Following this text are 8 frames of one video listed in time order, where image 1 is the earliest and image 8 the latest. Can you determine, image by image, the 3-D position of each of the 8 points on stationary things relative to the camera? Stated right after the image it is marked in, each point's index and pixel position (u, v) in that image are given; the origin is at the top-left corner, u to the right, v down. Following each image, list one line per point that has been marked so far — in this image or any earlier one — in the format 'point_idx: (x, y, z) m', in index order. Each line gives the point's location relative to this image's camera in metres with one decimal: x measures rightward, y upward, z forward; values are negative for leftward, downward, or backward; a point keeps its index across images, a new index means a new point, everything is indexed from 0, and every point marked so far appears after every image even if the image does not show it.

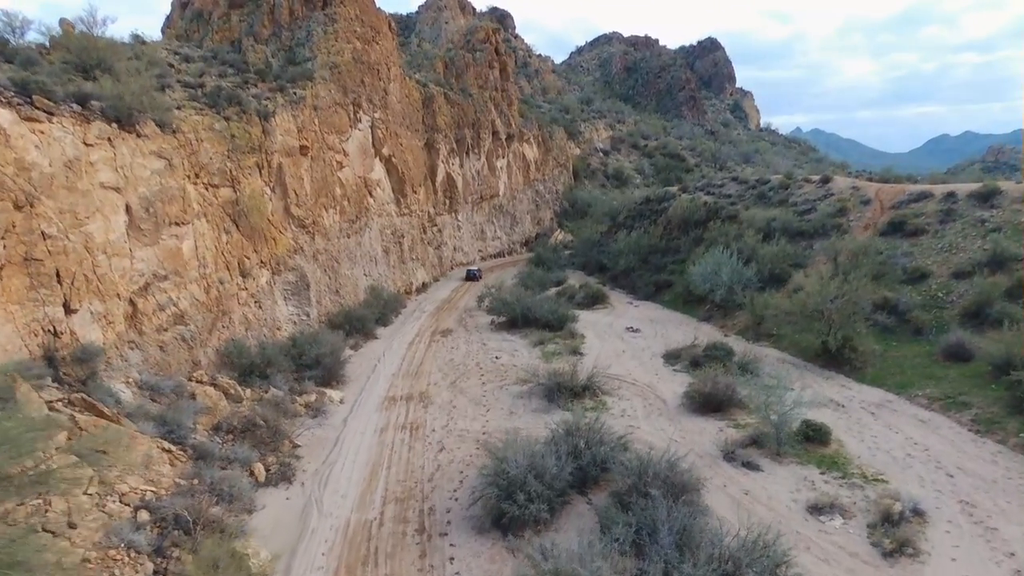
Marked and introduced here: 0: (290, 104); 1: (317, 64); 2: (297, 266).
0: (-5.4, +4.4, +15.3) m
1: (-5.2, +6.0, +16.9) m
2: (-5.1, +0.5, +14.9) m
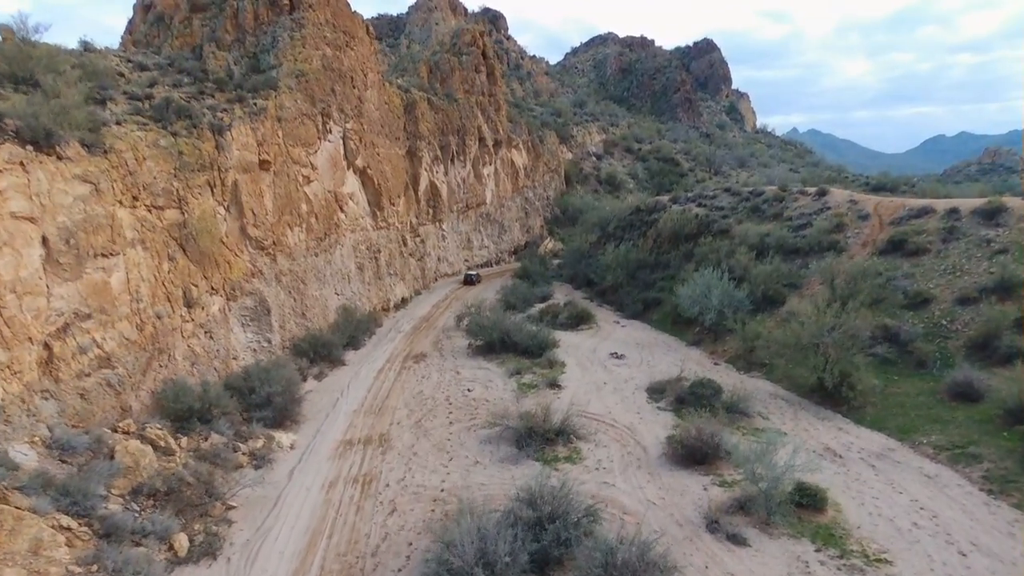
0: (-5.9, +3.9, +14.3) m
1: (-5.8, +5.4, +15.9) m
2: (-5.6, -0.1, +13.9) m
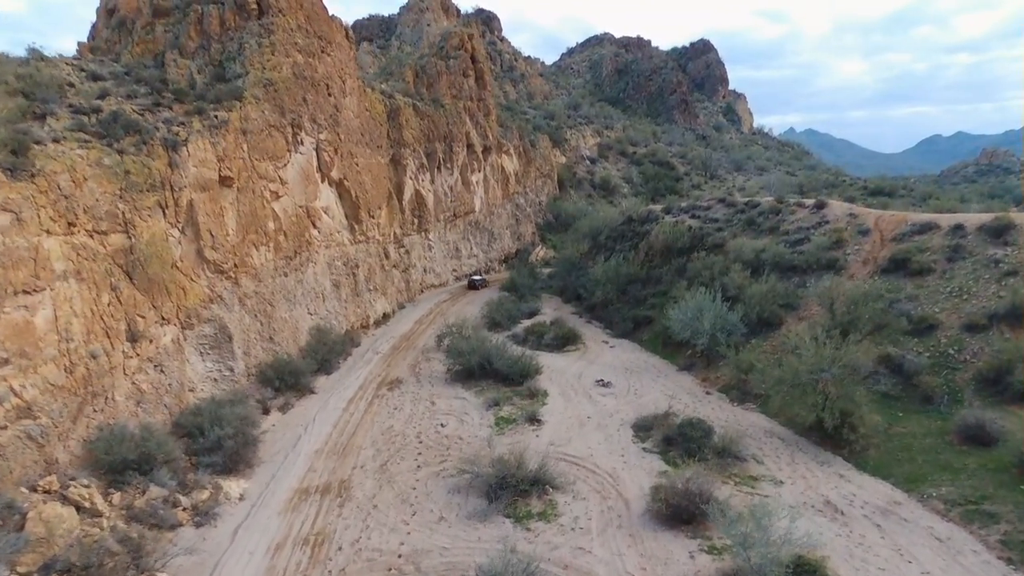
0: (-6.4, +3.3, +13.3) m
1: (-6.2, +4.9, +15.0) m
2: (-6.1, -0.6, +13.0) m
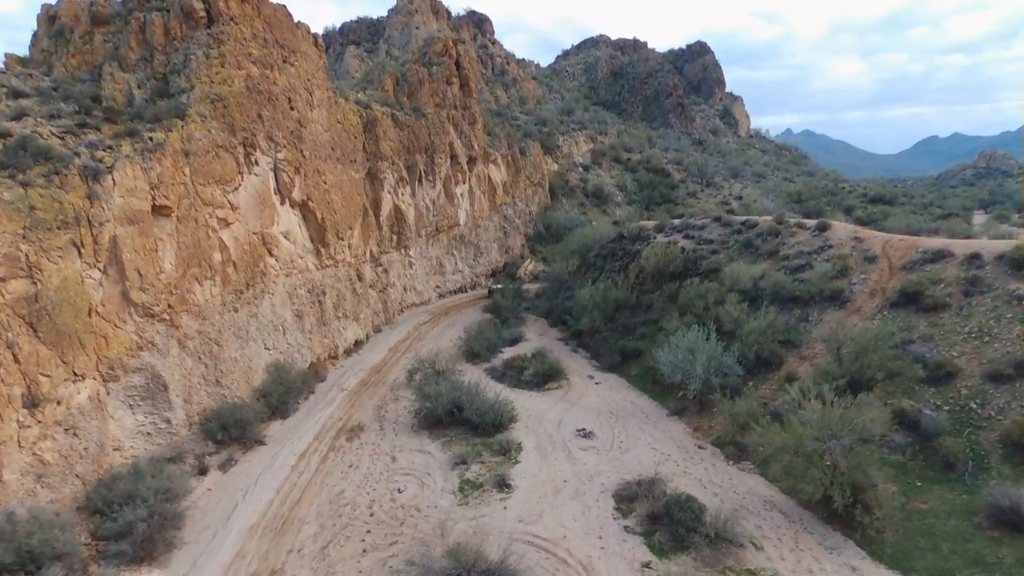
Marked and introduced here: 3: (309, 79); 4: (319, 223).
0: (-7.0, +2.5, +11.9) m
1: (-6.8, +4.1, +13.5) m
2: (-6.7, -1.4, +11.5) m
3: (-6.0, +6.2, +18.7) m
4: (-5.4, +1.8, +17.9) m
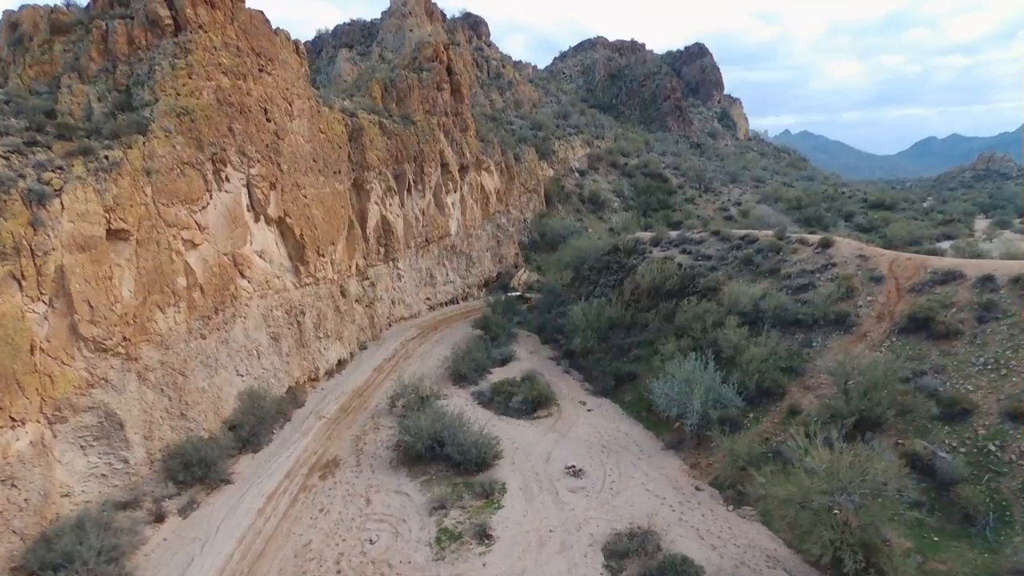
0: (-7.3, +2.0, +11.0) m
1: (-7.1, +3.5, +12.7) m
2: (-7.0, -1.9, +10.7) m
3: (-6.3, +5.6, +17.8) m
4: (-5.7, +1.3, +17.0) m
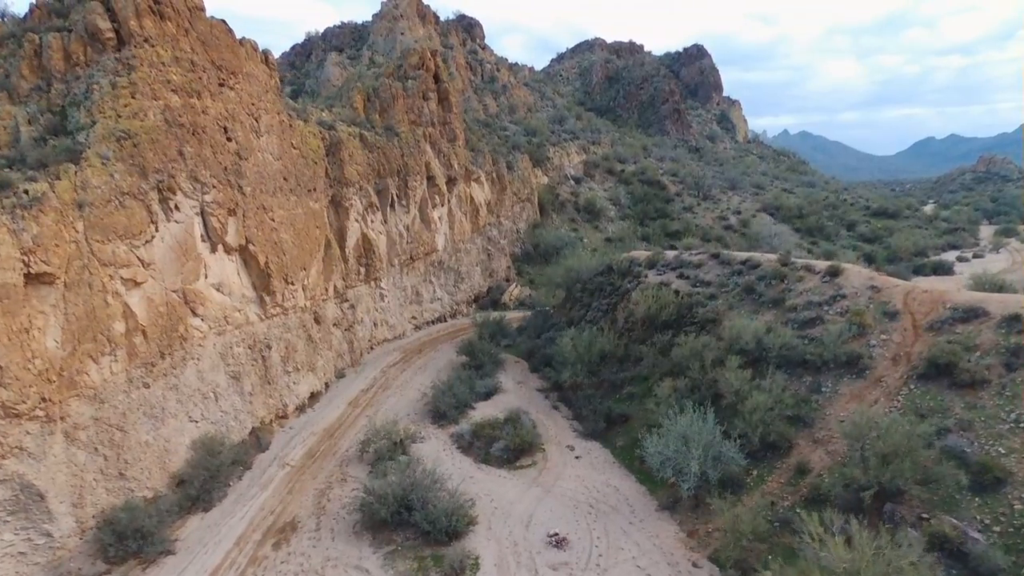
0: (-7.7, +1.2, +9.7) m
1: (-7.5, +2.7, +11.4) m
2: (-7.4, -2.7, +9.3) m
3: (-6.7, +4.8, +16.5) m
4: (-6.2, +0.5, +15.7) m
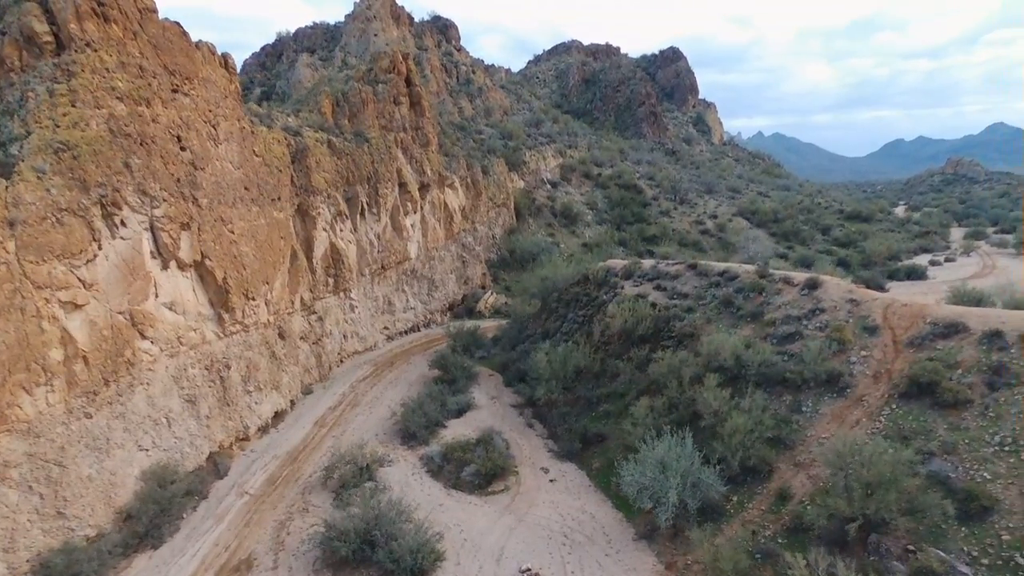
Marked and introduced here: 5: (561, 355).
0: (-8.2, +0.8, +8.9) m
1: (-8.1, +2.3, +10.5) m
2: (-7.8, -3.1, +8.5) m
3: (-7.4, +4.4, +15.7) m
4: (-6.8, +0.1, +14.9) m
5: (+1.4, -1.8, +17.6) m
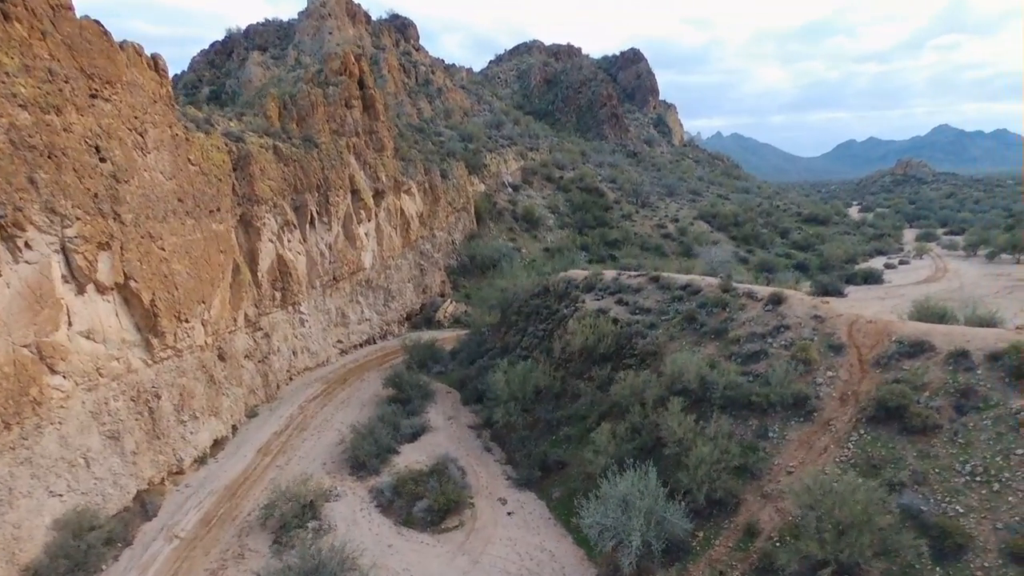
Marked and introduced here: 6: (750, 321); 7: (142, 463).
0: (-8.8, +0.3, +7.6) m
1: (-8.9, +1.8, +9.2) m
2: (-8.4, -3.7, +7.2) m
3: (-8.5, +3.9, +14.4) m
4: (-7.8, -0.4, +13.7) m
5: (+0.2, -2.3, +16.8) m
6: (+5.7, -0.8, +15.2) m
7: (-7.8, -3.7, +13.3) m
